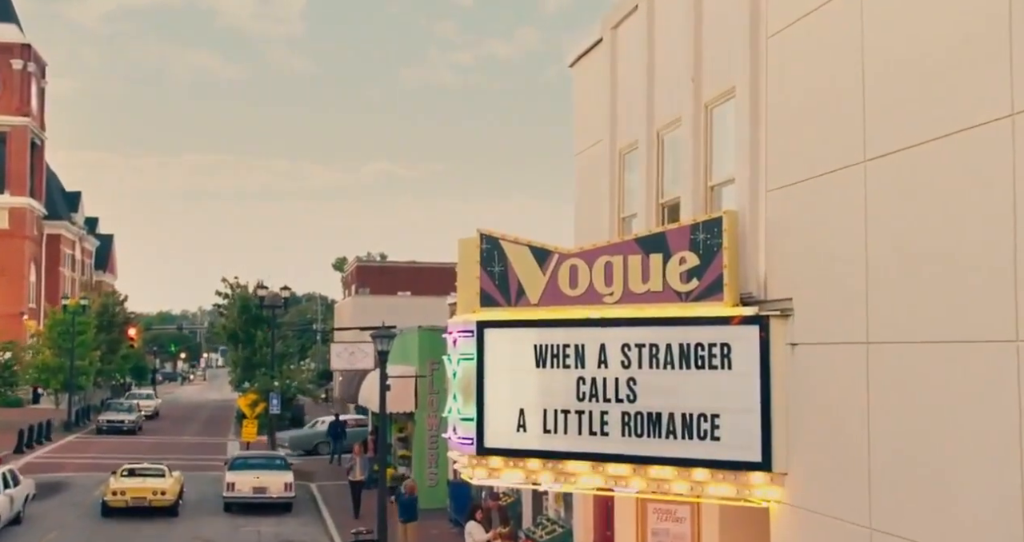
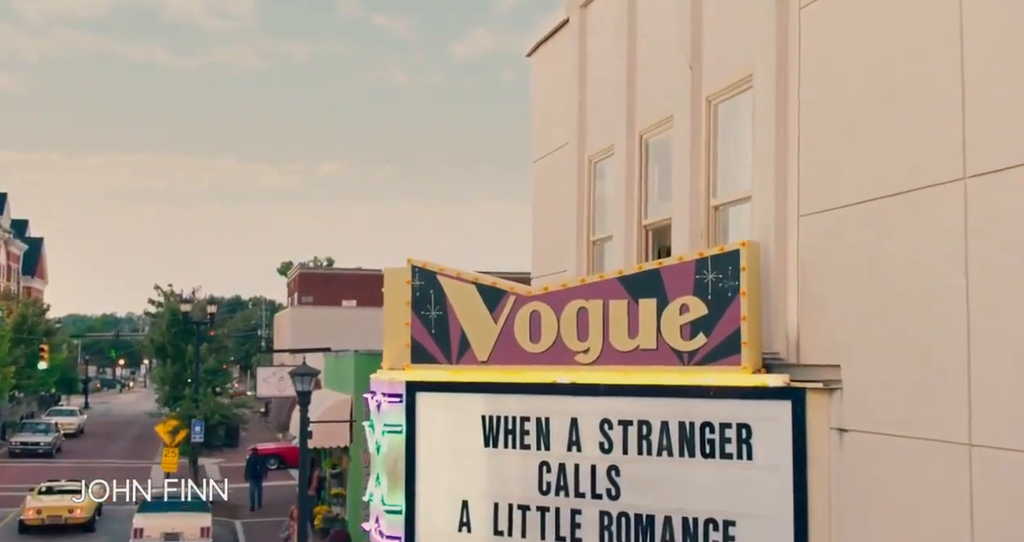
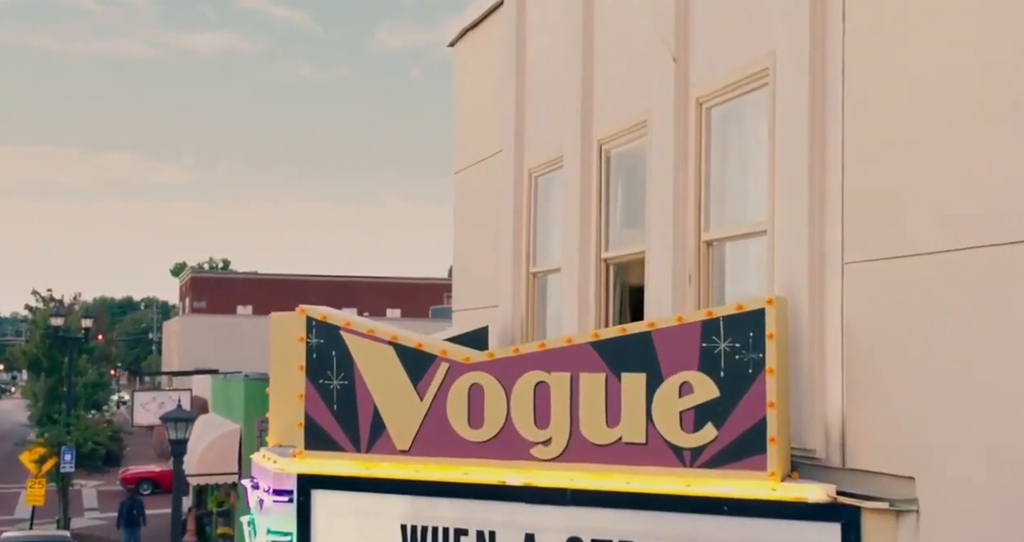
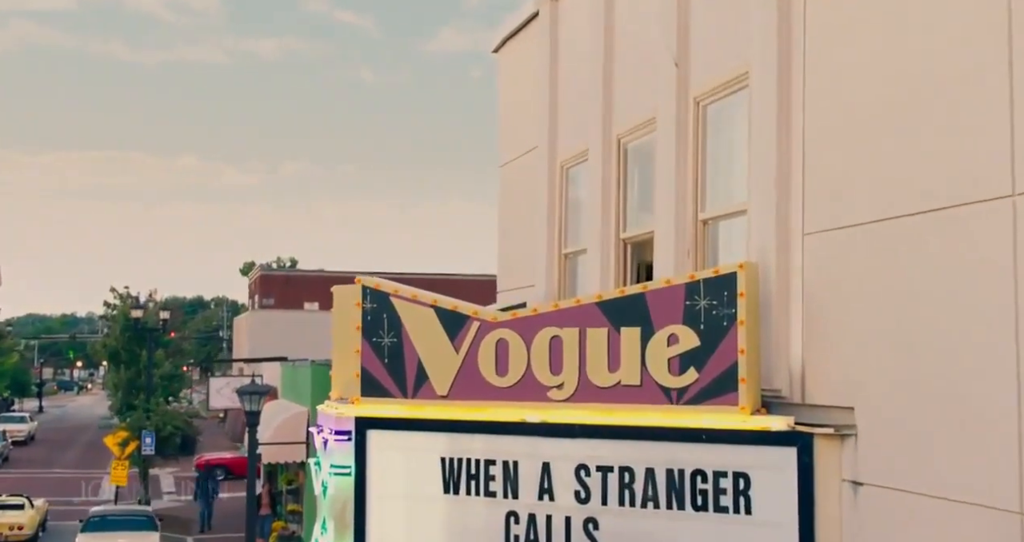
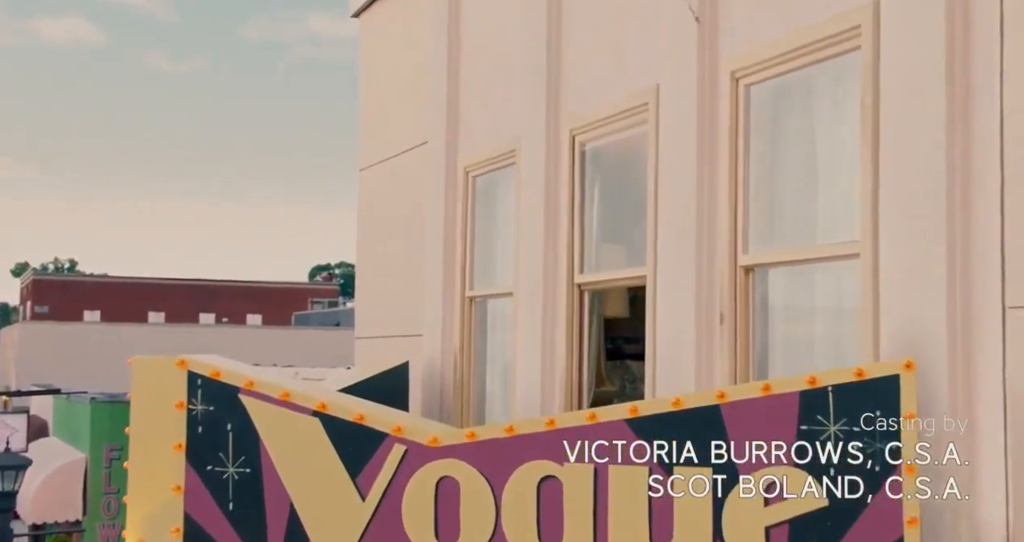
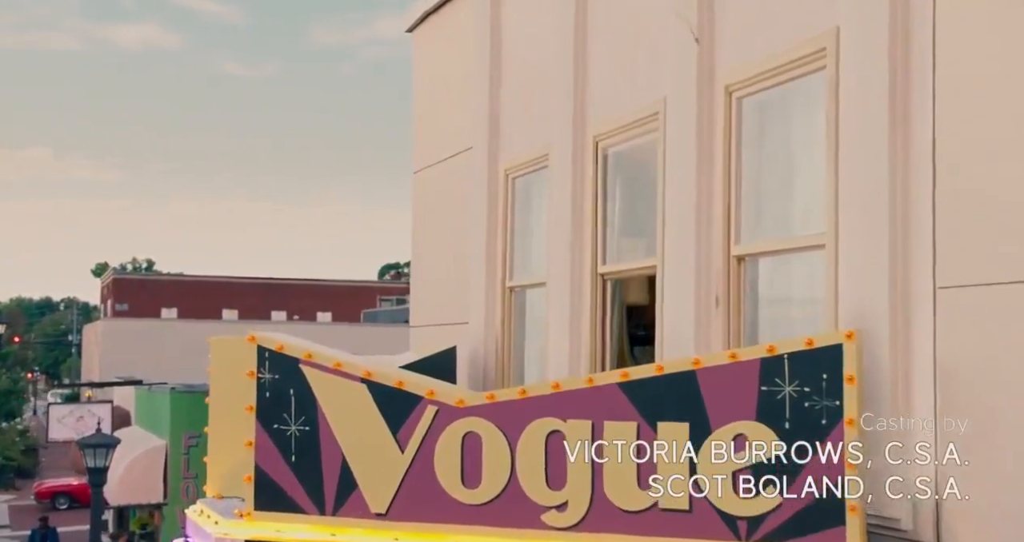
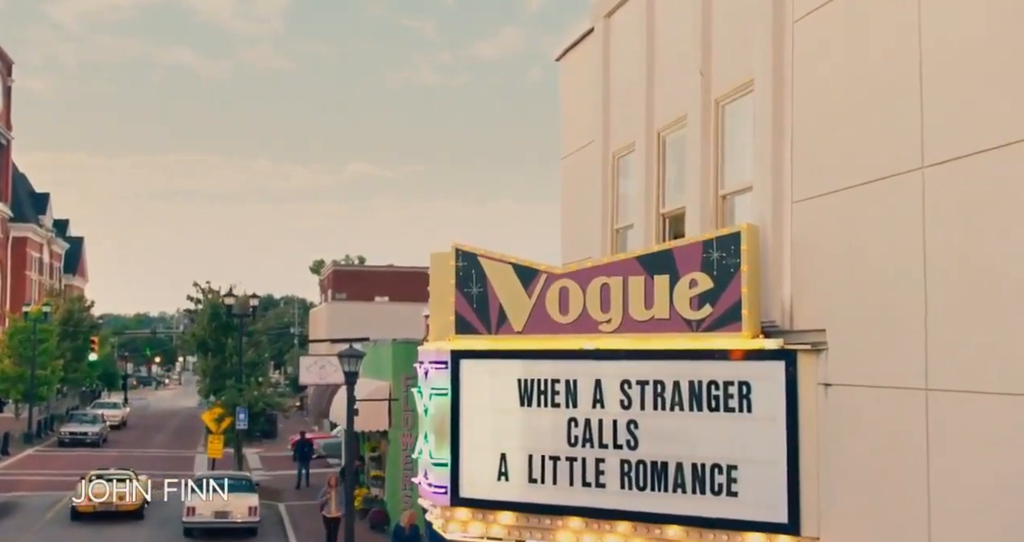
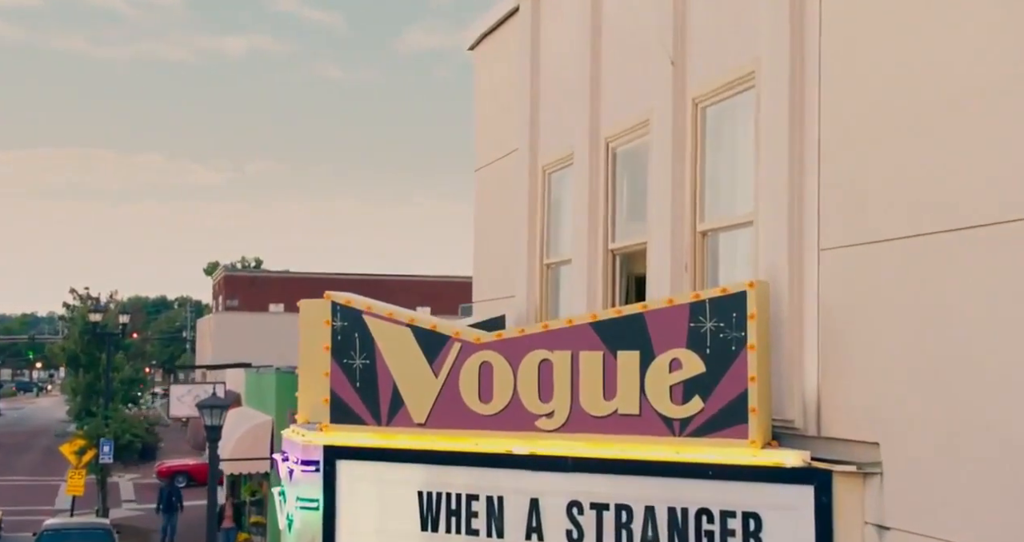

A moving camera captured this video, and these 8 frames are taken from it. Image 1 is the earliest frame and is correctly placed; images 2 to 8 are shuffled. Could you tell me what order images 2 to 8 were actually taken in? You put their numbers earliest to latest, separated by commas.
7, 2, 4, 8, 3, 6, 5
